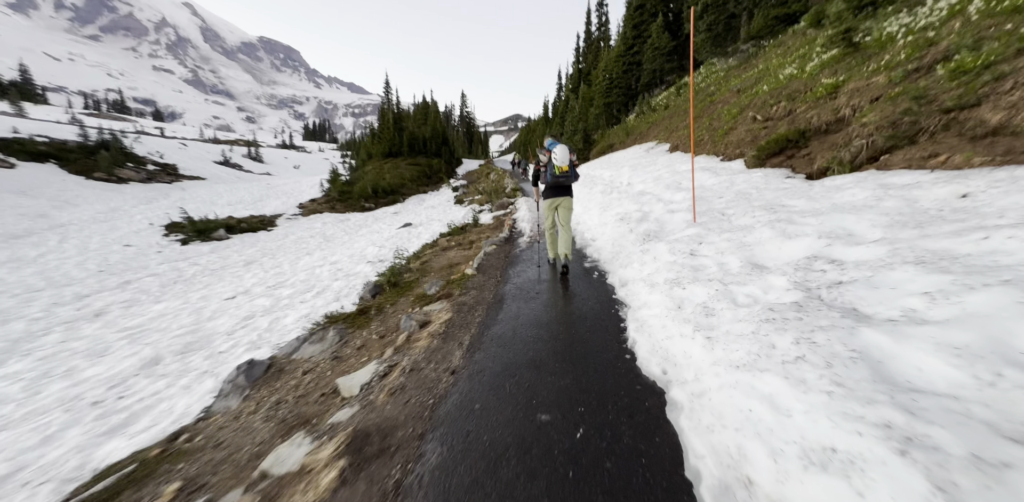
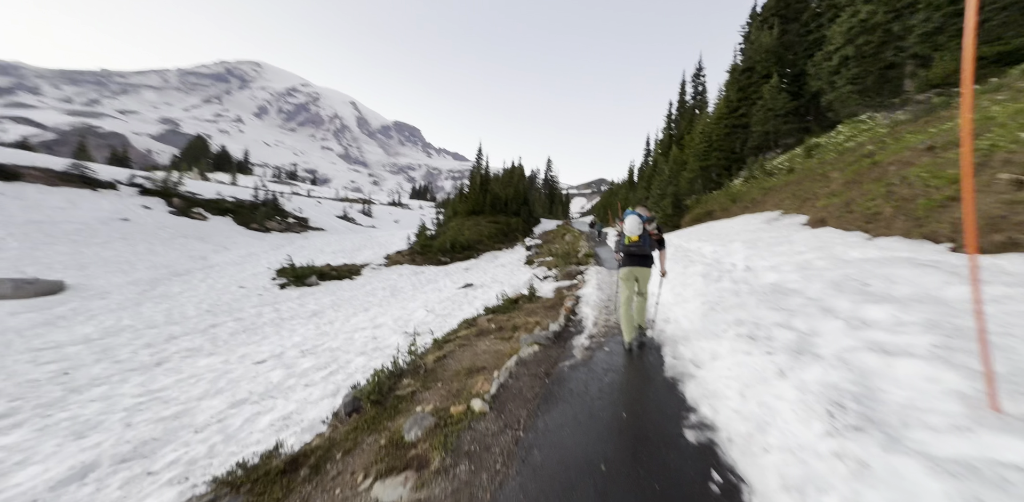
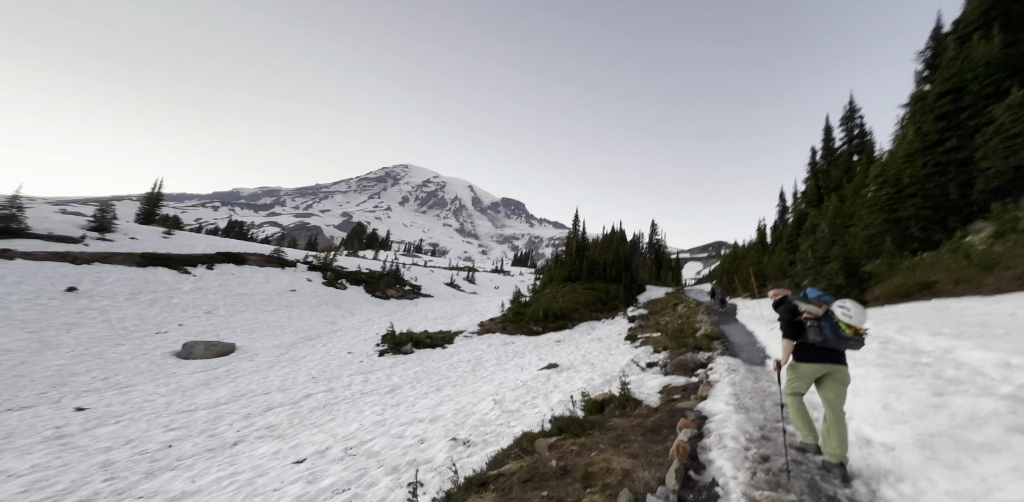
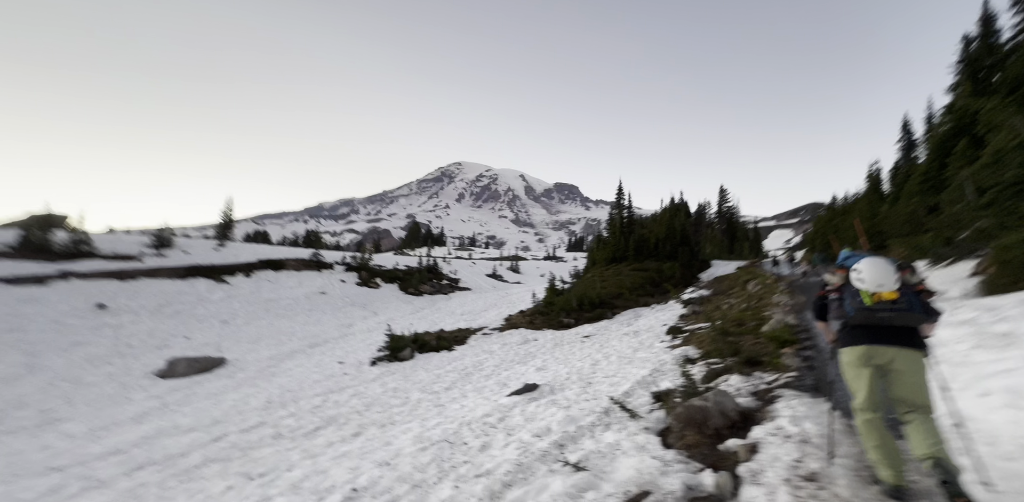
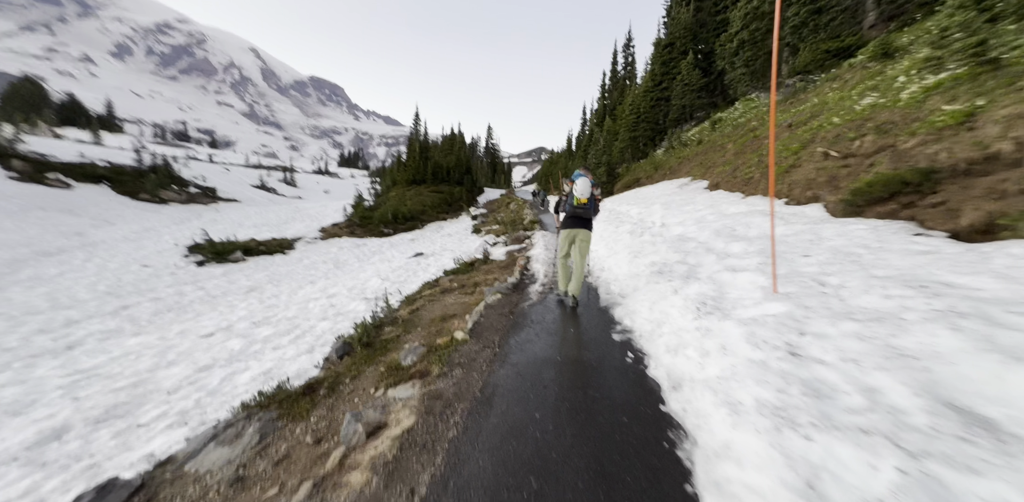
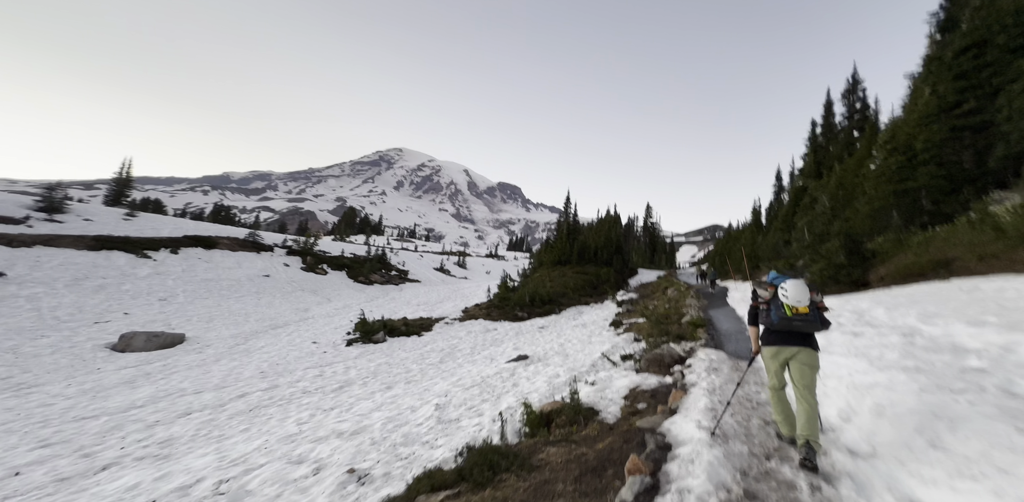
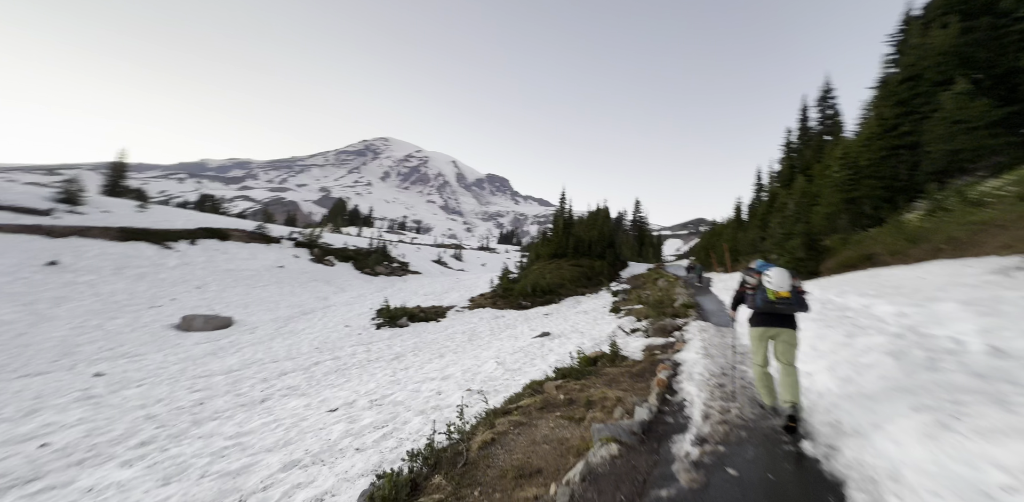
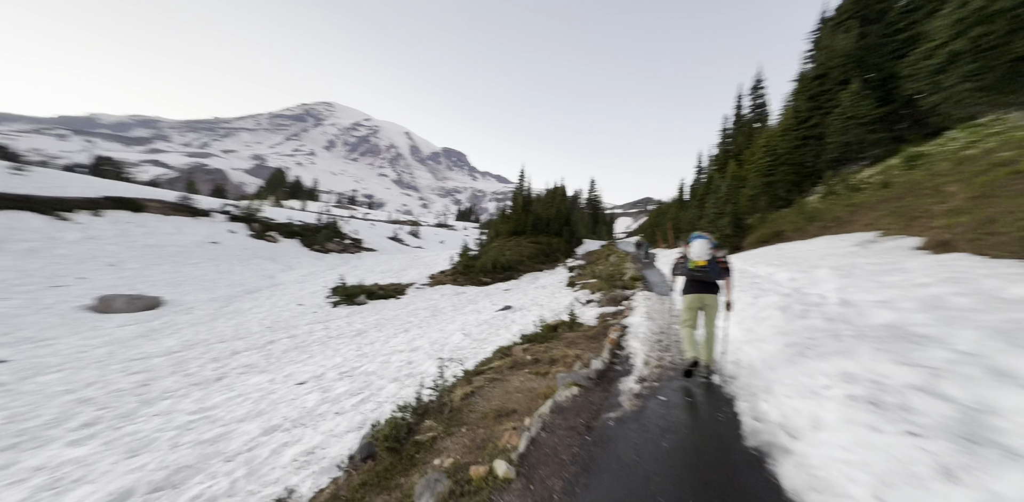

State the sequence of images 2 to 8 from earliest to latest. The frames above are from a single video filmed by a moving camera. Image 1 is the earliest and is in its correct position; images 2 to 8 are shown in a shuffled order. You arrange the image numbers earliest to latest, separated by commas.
5, 2, 8, 7, 3, 6, 4
